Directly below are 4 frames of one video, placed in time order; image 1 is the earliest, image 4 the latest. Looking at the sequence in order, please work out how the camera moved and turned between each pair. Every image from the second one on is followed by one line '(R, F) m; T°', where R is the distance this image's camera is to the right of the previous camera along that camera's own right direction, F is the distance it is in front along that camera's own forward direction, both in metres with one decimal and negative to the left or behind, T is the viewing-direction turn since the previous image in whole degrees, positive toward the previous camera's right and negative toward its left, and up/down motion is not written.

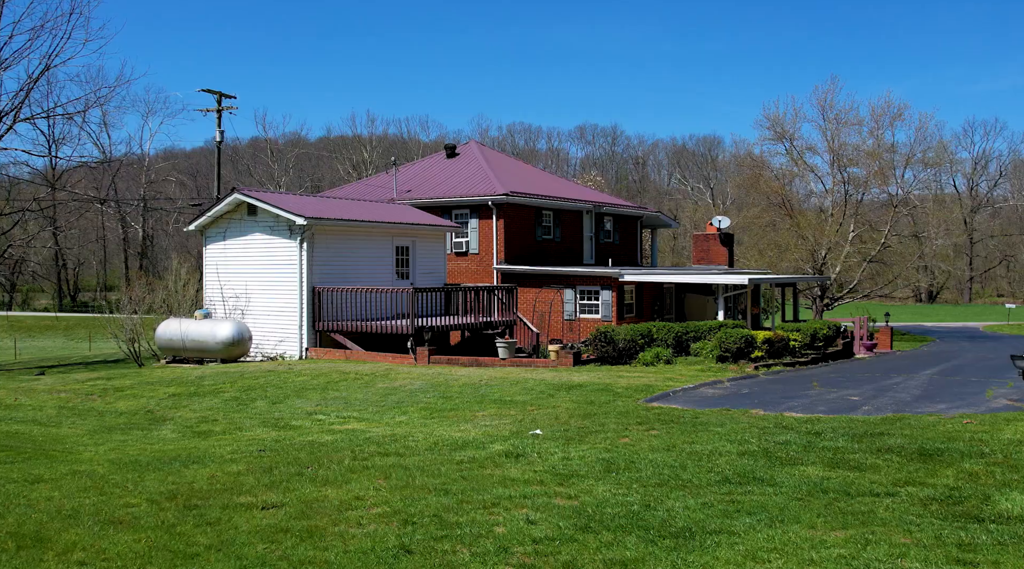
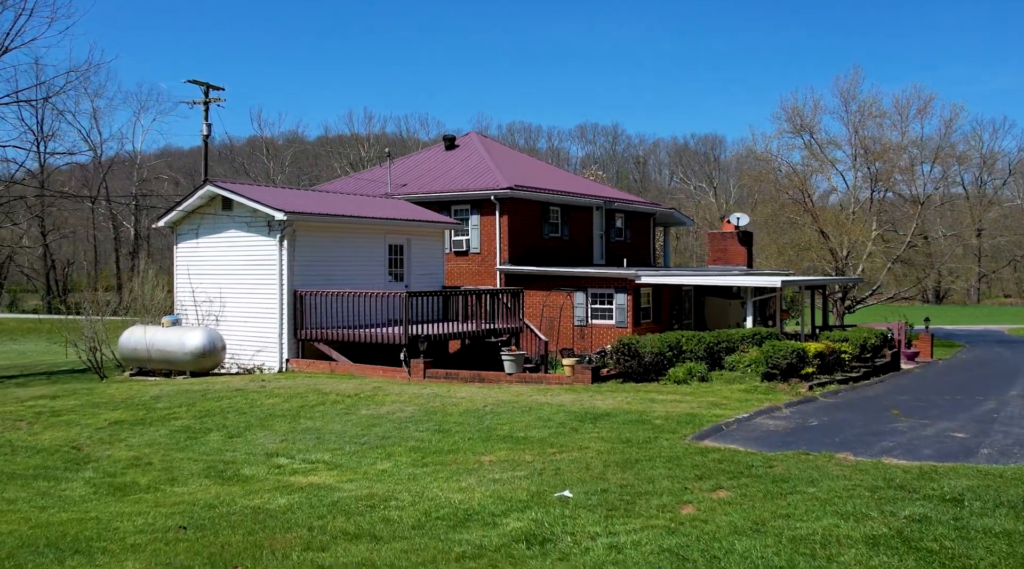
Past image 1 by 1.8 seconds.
(-0.2, +3.0) m; 0°
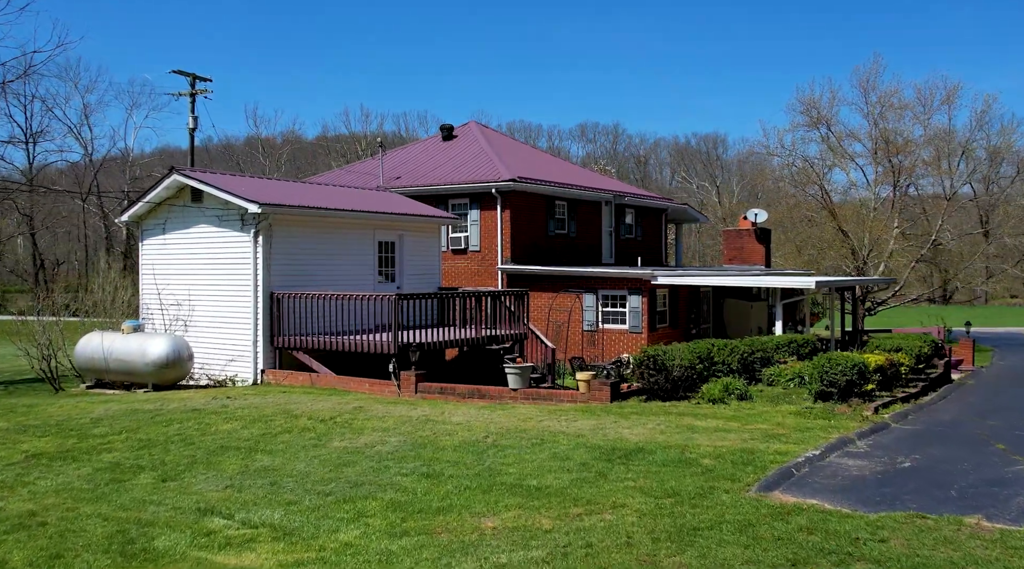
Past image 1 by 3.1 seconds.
(-0.1, +2.7) m; 0°
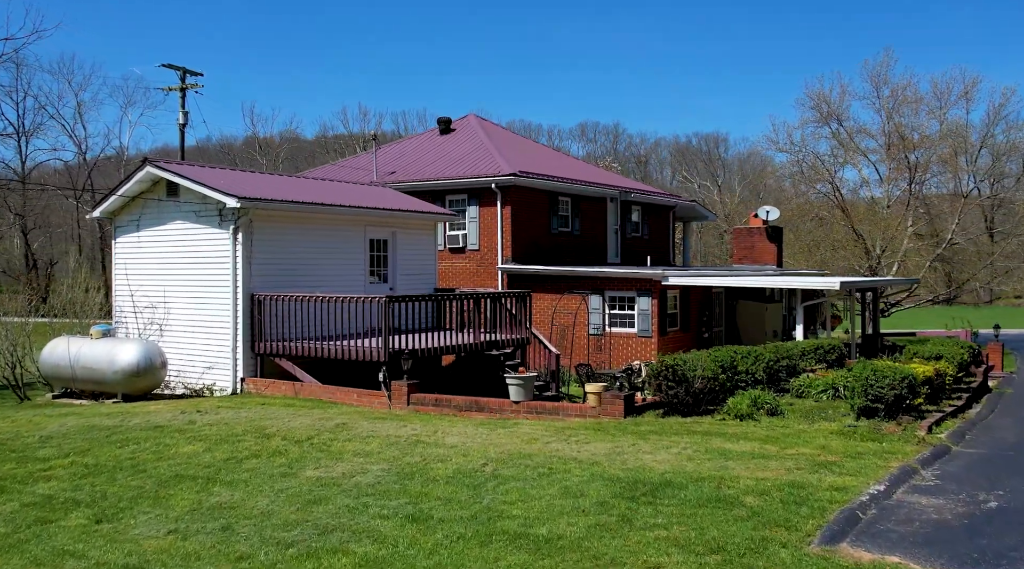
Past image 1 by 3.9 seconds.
(0.0, +1.7) m; 0°
